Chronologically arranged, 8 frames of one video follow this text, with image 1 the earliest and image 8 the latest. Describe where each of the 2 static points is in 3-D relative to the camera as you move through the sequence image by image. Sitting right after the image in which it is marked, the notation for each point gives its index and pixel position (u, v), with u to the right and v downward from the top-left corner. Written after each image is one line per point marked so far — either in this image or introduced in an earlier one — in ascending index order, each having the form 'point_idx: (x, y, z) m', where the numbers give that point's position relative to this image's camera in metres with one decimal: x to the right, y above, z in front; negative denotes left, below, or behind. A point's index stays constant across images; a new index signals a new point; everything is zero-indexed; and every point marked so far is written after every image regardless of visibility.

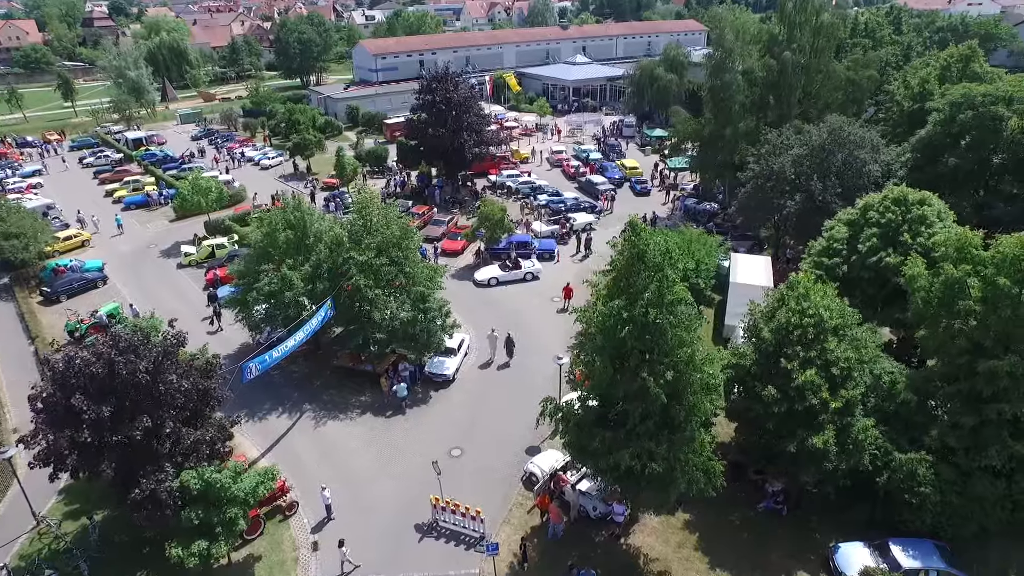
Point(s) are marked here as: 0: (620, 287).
0: (+3.3, -0.1, +15.9) m
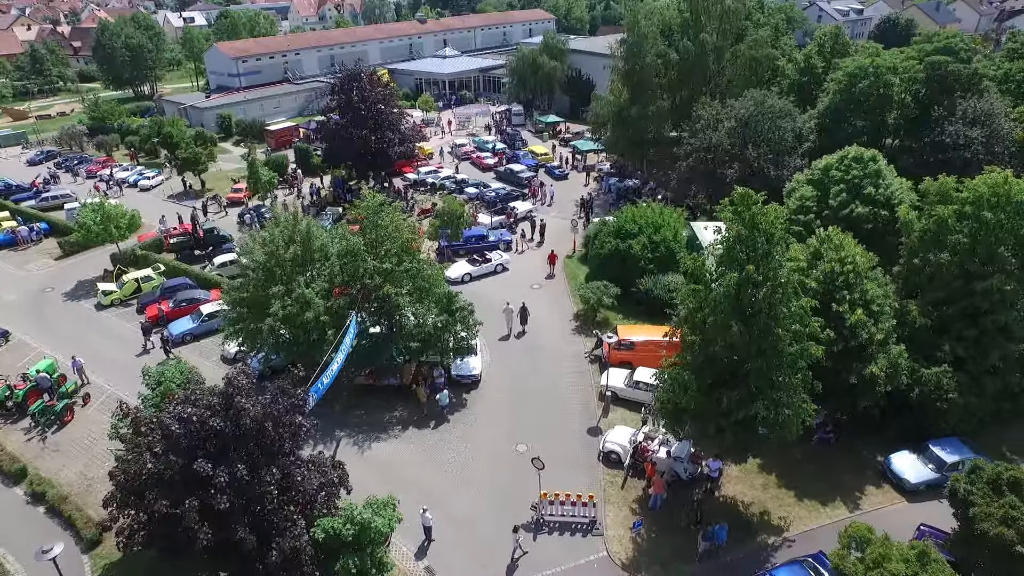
0: (+6.5, +0.8, +17.1) m
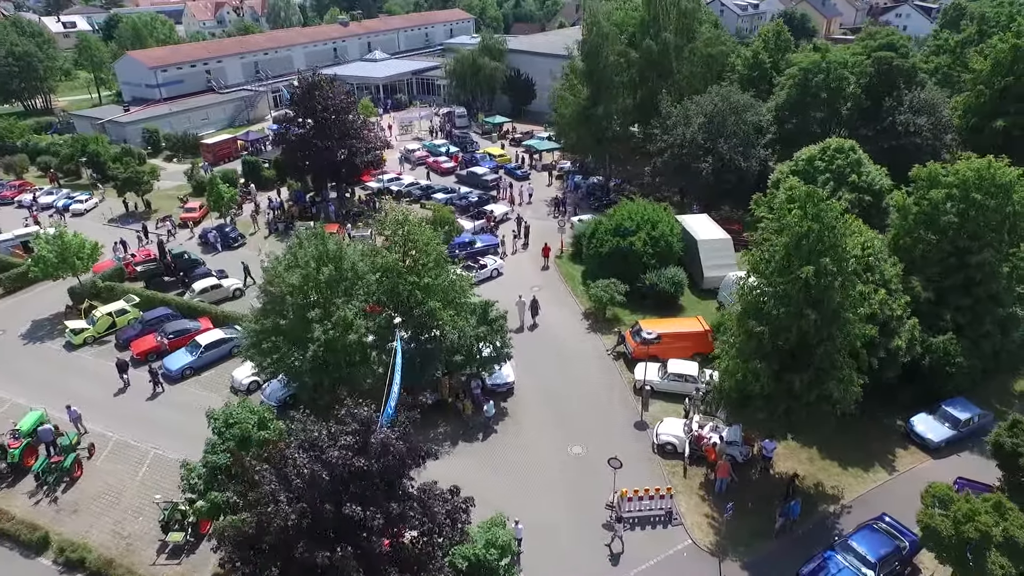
0: (+8.8, +1.1, +18.3) m
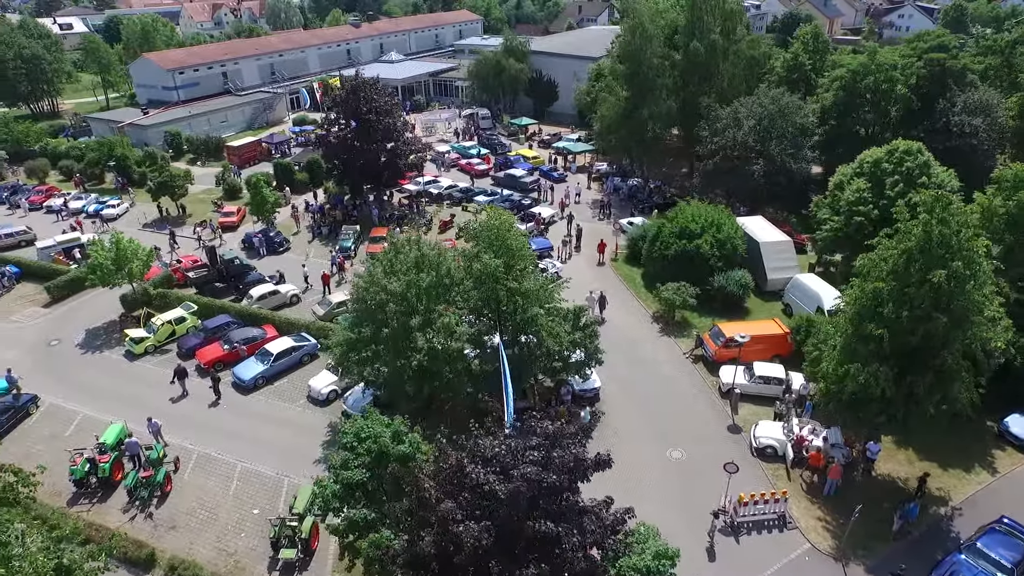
0: (+12.4, +1.0, +18.3) m
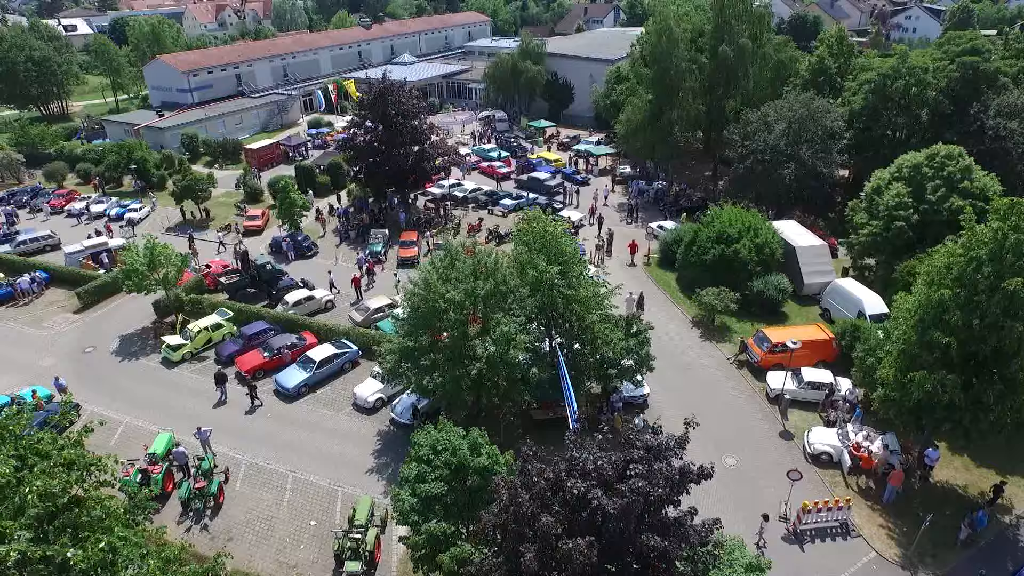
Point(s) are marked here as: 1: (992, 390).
0: (+14.5, +0.8, +18.2) m
1: (+14.4, -3.1, +18.9) m
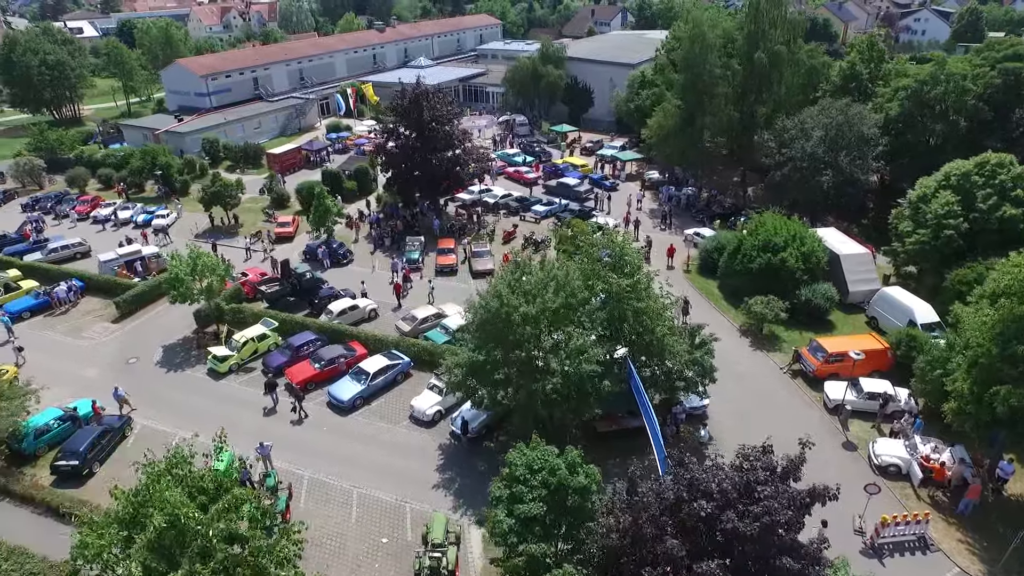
0: (+16.9, +0.4, +18.0) m
1: (+16.9, -3.5, +18.7) m
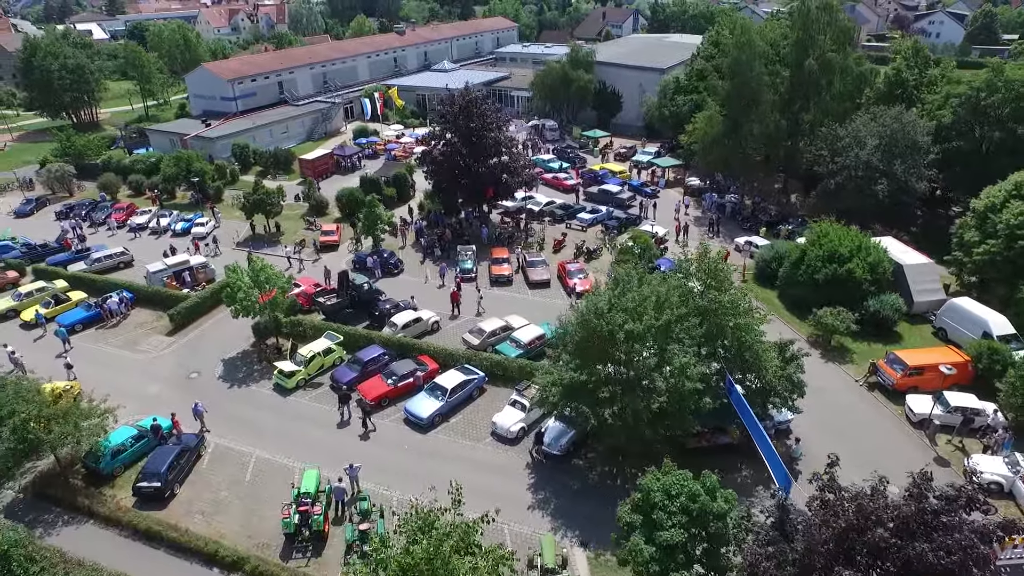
0: (+20.3, -0.1, +17.7) m
1: (+20.3, -4.0, +18.4) m
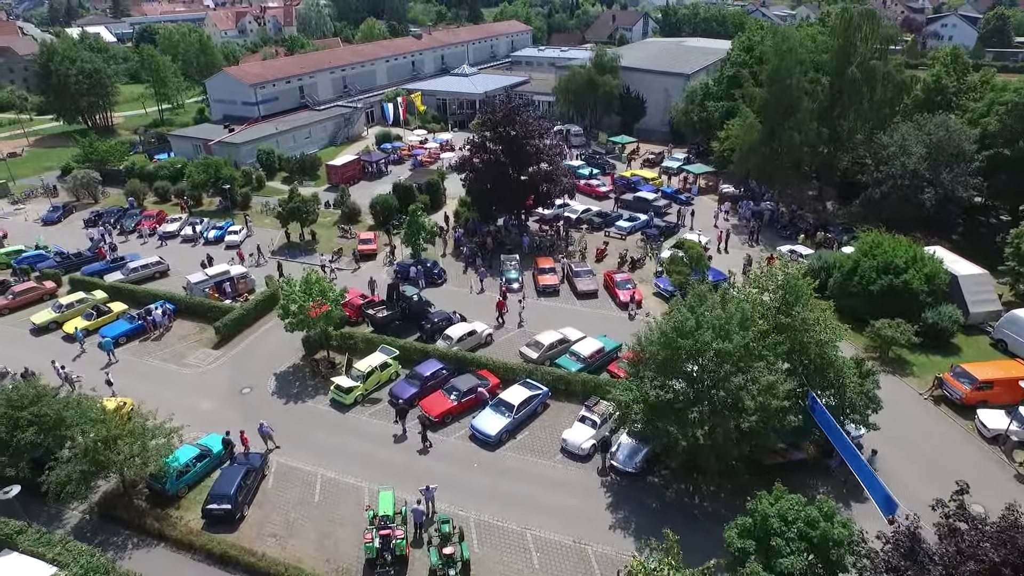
0: (+23.1, -0.7, +17.4) m
1: (+23.1, -4.6, +18.1) m
